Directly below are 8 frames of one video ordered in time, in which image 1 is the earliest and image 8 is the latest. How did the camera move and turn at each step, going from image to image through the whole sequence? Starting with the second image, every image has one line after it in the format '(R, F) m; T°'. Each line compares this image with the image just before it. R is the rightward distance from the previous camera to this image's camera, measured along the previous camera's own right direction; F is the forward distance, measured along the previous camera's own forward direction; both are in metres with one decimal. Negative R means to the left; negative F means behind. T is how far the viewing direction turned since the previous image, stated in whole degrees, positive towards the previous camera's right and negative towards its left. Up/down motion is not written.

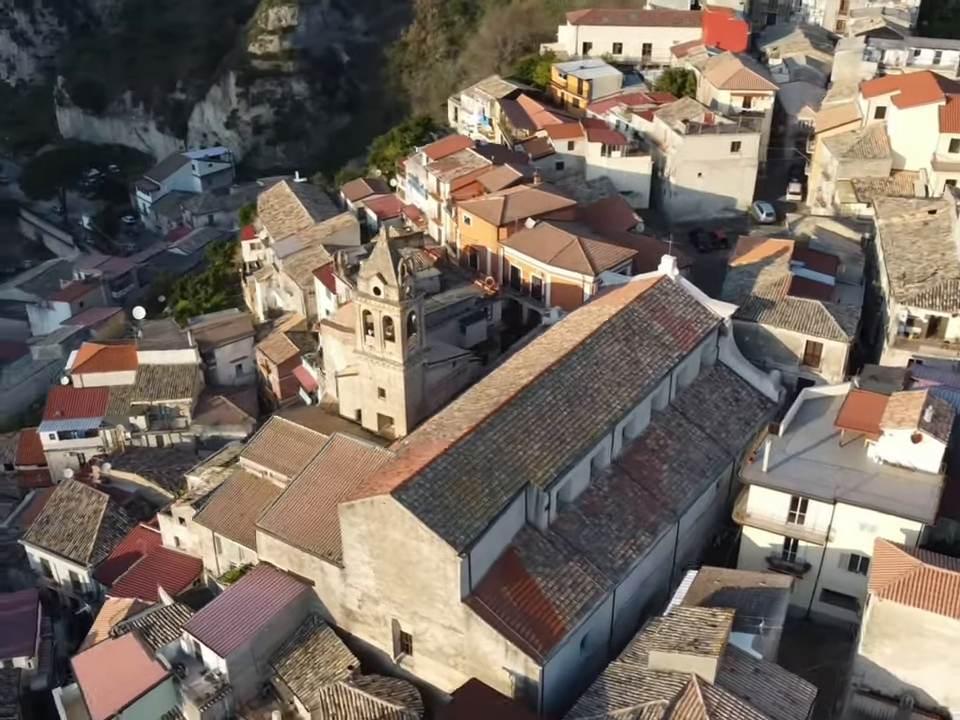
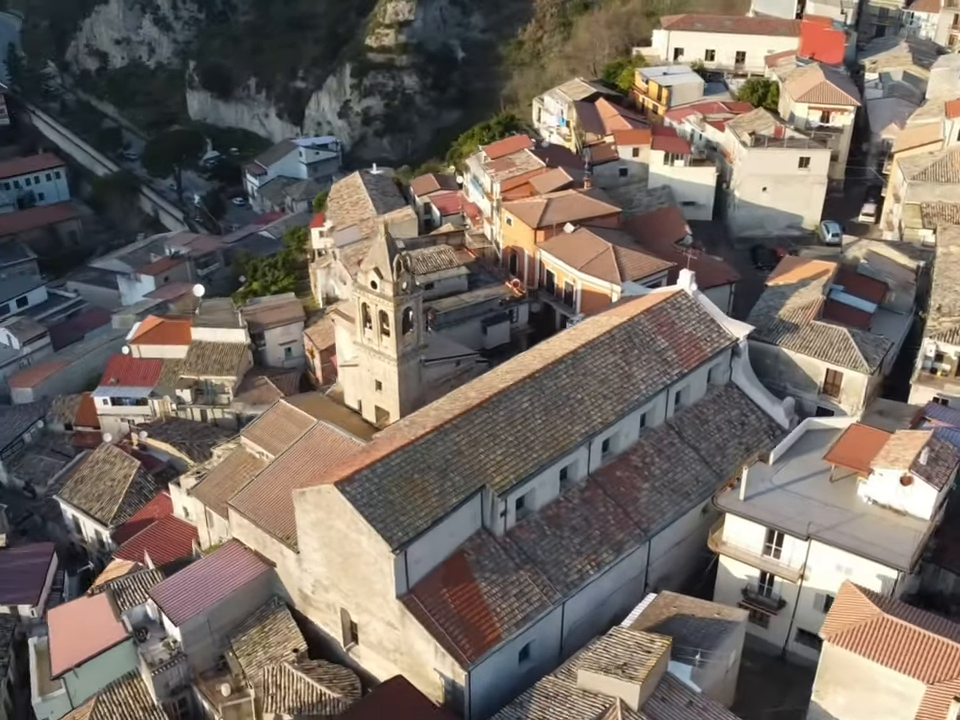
(+3.9, +0.3) m; -8°
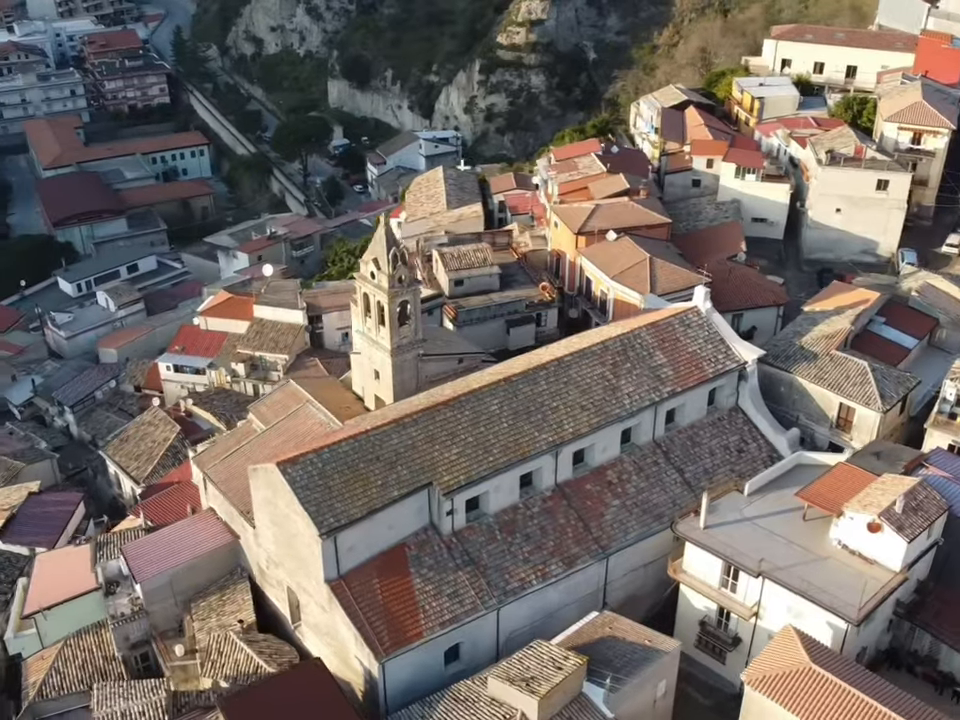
(+4.5, +0.4) m; -9°
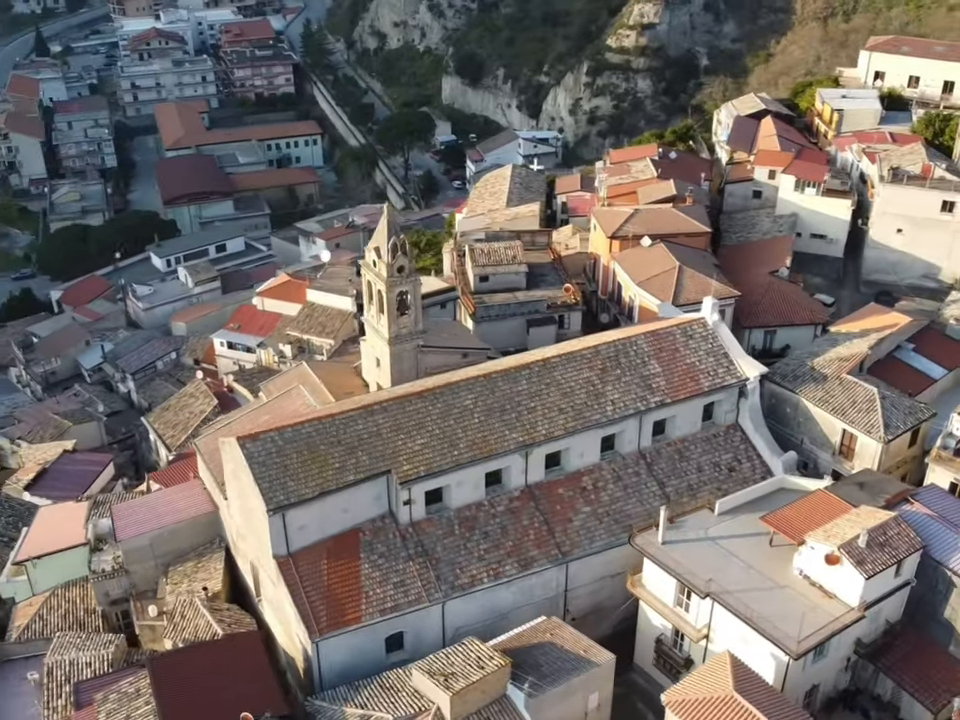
(+3.8, +0.3) m; -7°
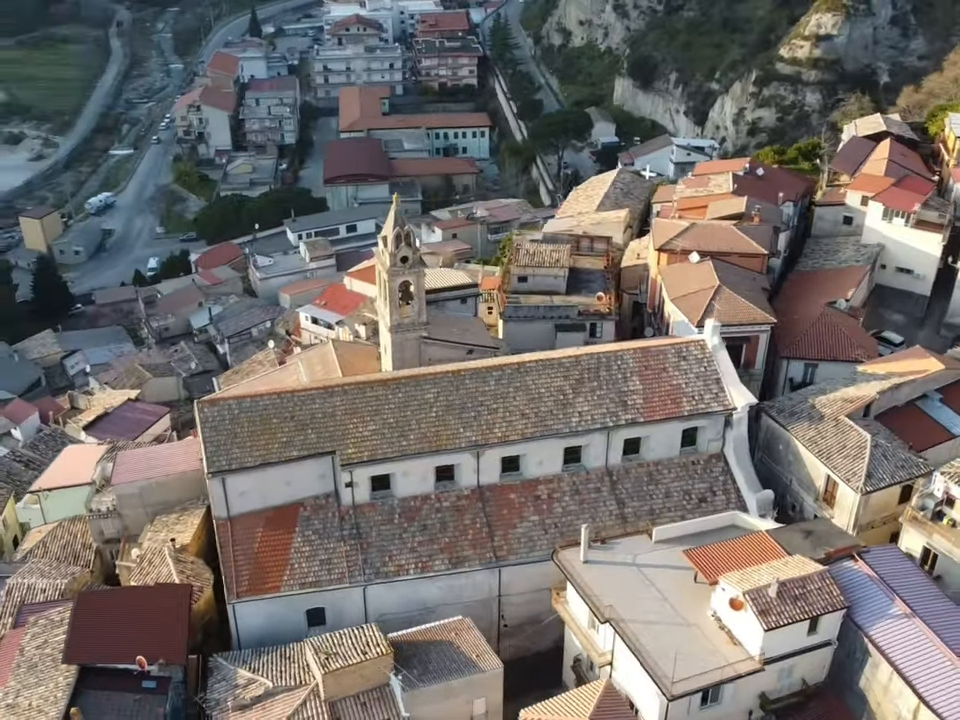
(+5.8, +0.5) m; -11°
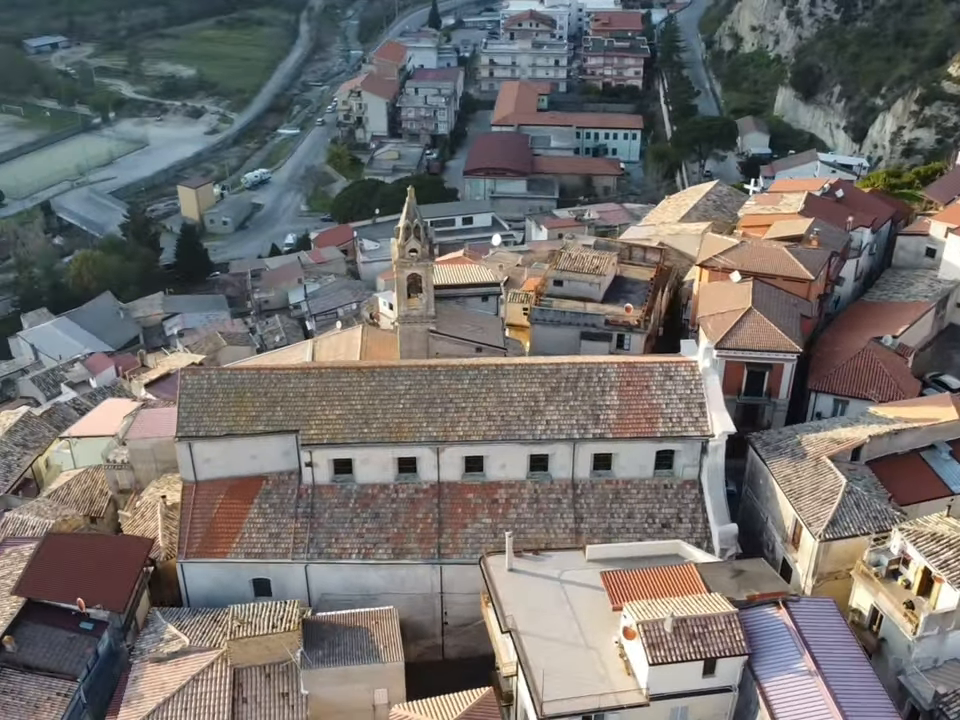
(+5.1, +0.4) m; -10°
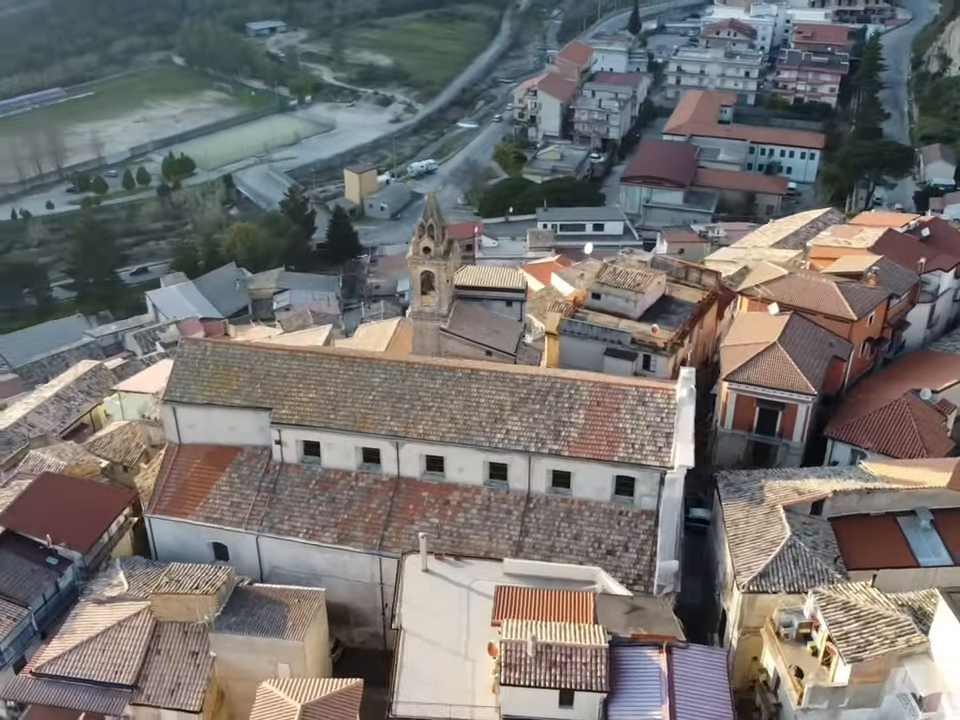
(+5.8, +0.4) m; -11°
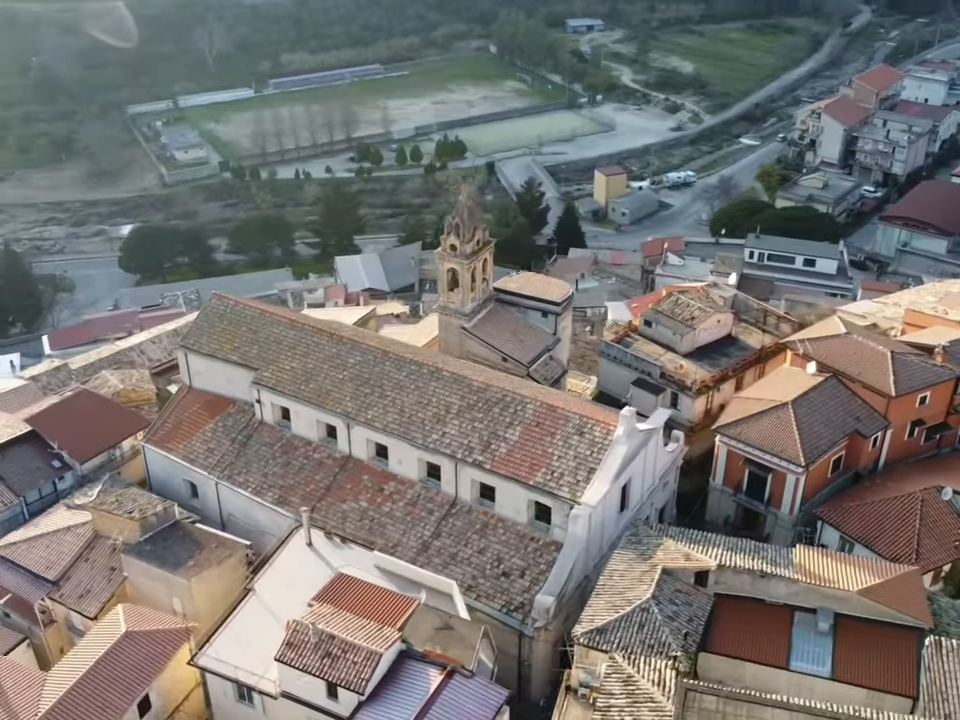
(+8.9, +1.3) m; -18°
